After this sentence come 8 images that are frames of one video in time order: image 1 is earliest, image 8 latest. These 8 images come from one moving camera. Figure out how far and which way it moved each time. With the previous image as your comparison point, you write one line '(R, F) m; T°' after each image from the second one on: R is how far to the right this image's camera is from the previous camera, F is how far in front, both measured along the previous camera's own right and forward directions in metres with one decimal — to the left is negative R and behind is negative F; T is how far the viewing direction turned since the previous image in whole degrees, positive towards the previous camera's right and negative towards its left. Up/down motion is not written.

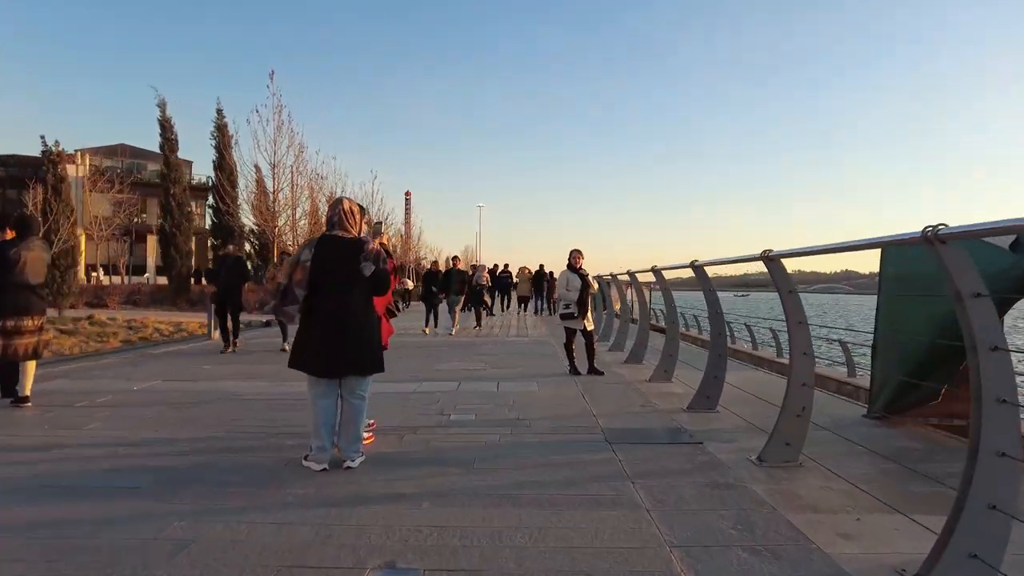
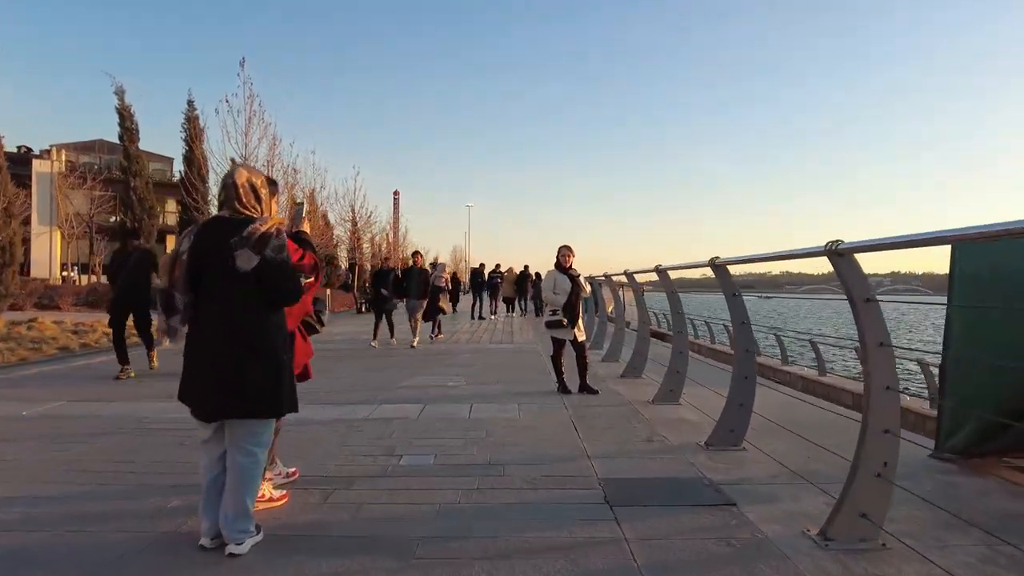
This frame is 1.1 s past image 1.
(+0.2, +1.4) m; +1°
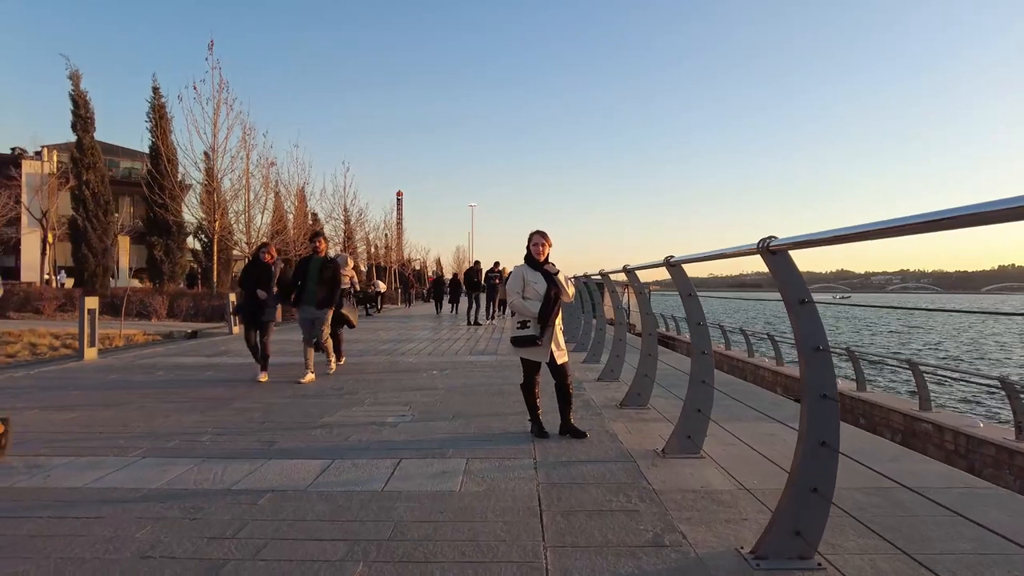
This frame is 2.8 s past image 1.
(+0.5, +2.1) m; -1°
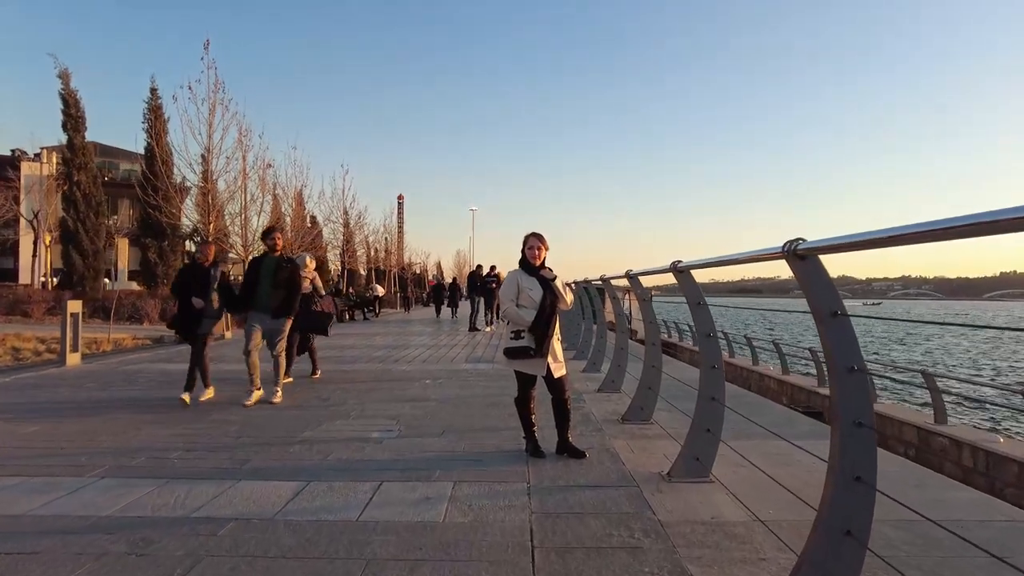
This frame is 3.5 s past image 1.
(+0.1, +0.4) m; 0°
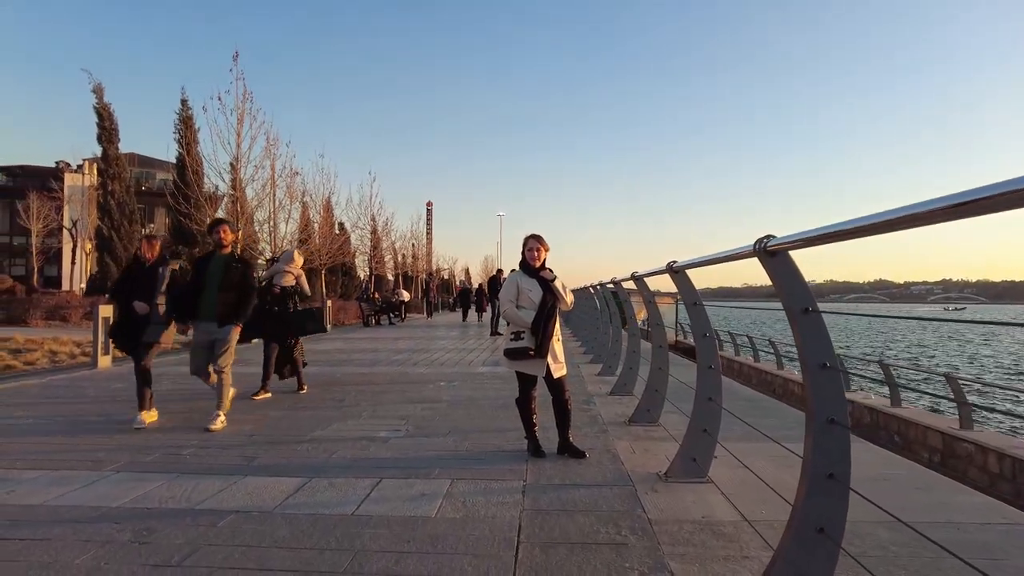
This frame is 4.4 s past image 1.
(+0.2, -0.1) m; -3°
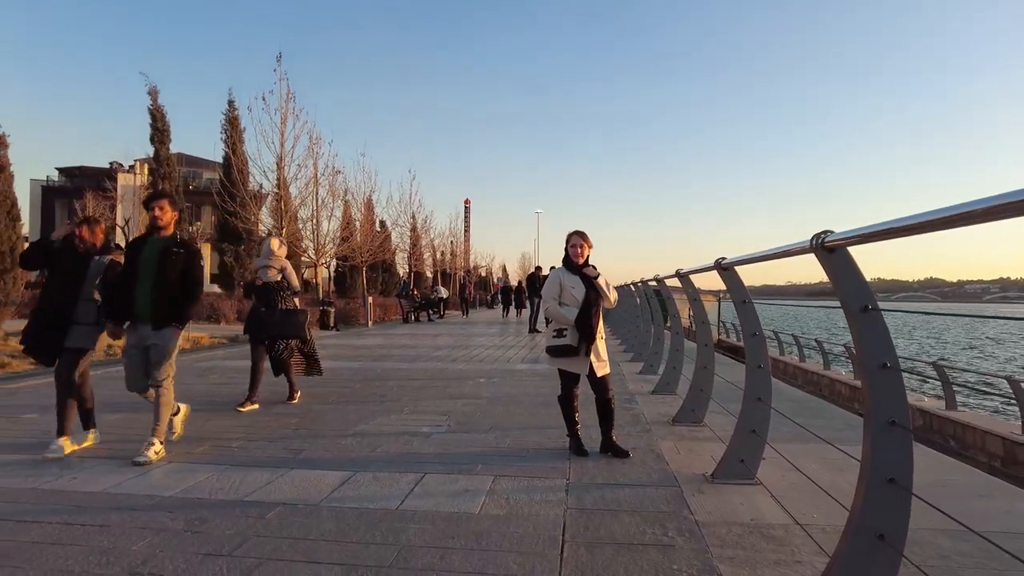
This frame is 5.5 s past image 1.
(0.0, 0.0) m; -3°
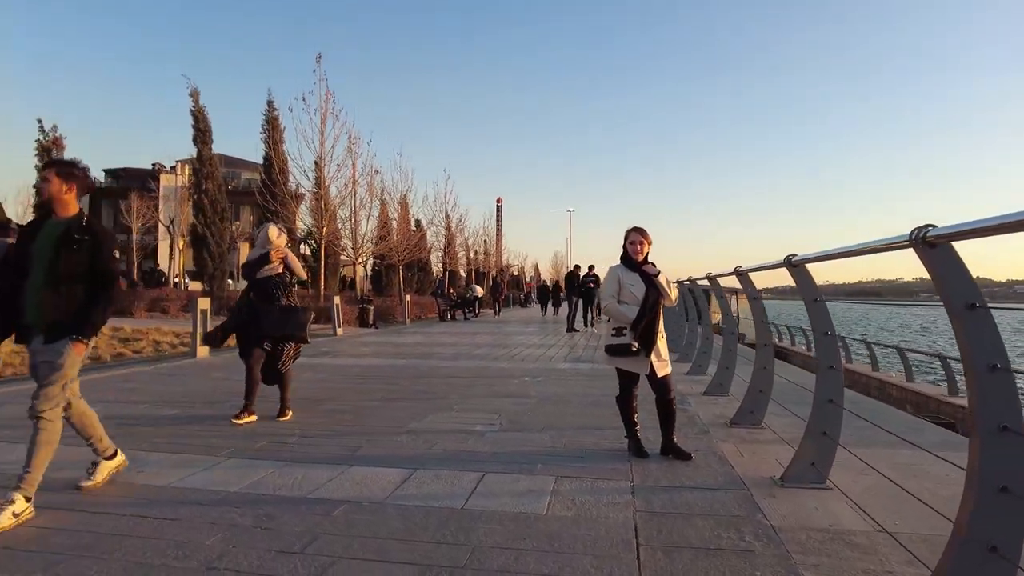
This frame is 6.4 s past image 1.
(-0.2, +0.1) m; -3°
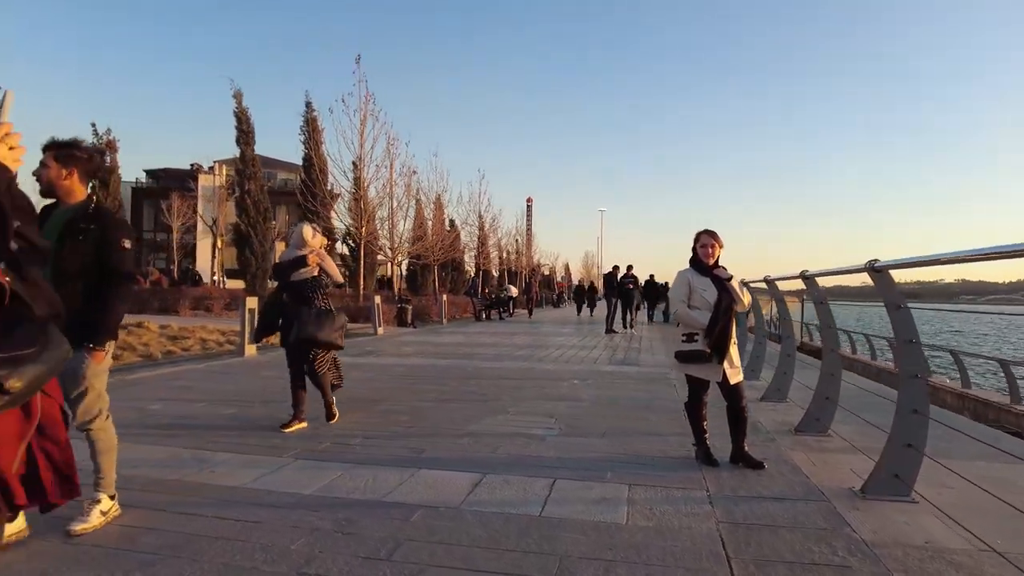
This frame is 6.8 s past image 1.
(-0.3, 0.0) m; -2°
